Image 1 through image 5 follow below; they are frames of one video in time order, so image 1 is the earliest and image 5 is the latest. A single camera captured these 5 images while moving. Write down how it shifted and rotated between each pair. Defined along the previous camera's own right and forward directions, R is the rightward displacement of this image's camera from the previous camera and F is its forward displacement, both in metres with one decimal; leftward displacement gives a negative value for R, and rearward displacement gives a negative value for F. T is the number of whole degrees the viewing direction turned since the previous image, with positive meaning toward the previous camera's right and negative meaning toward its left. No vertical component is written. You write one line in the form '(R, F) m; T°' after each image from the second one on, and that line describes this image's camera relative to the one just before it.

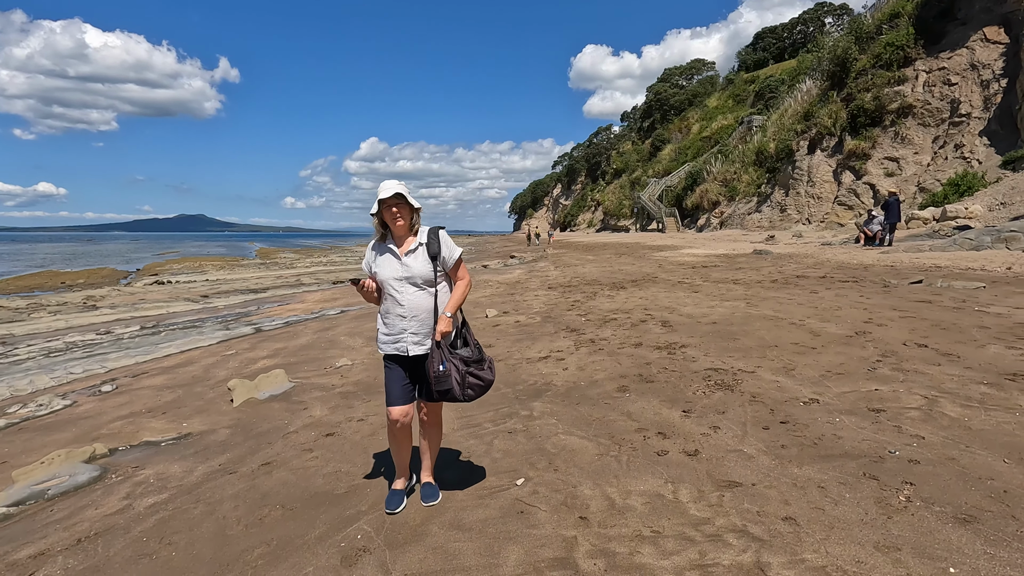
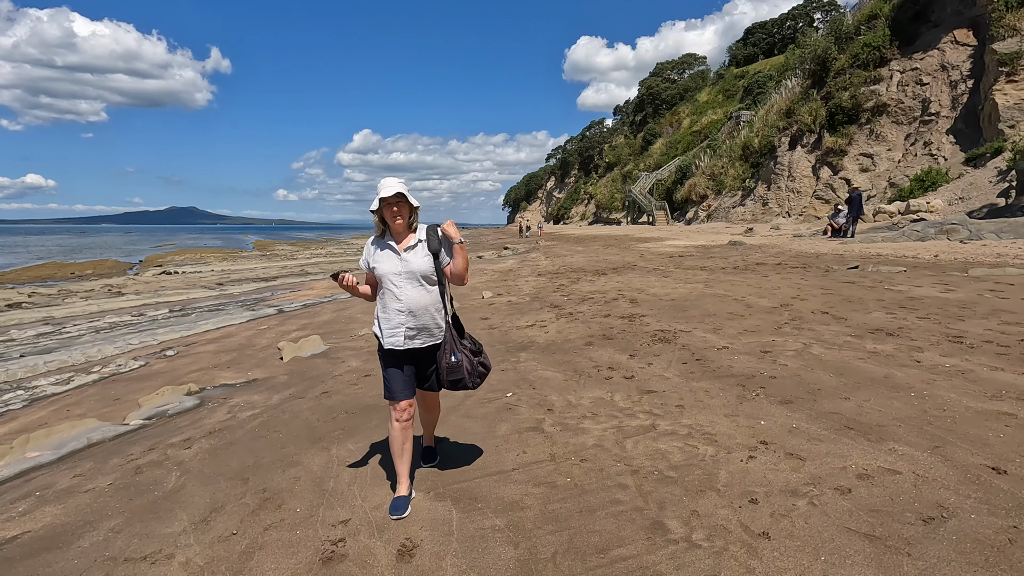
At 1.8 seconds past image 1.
(0.0, -1.4) m; +1°
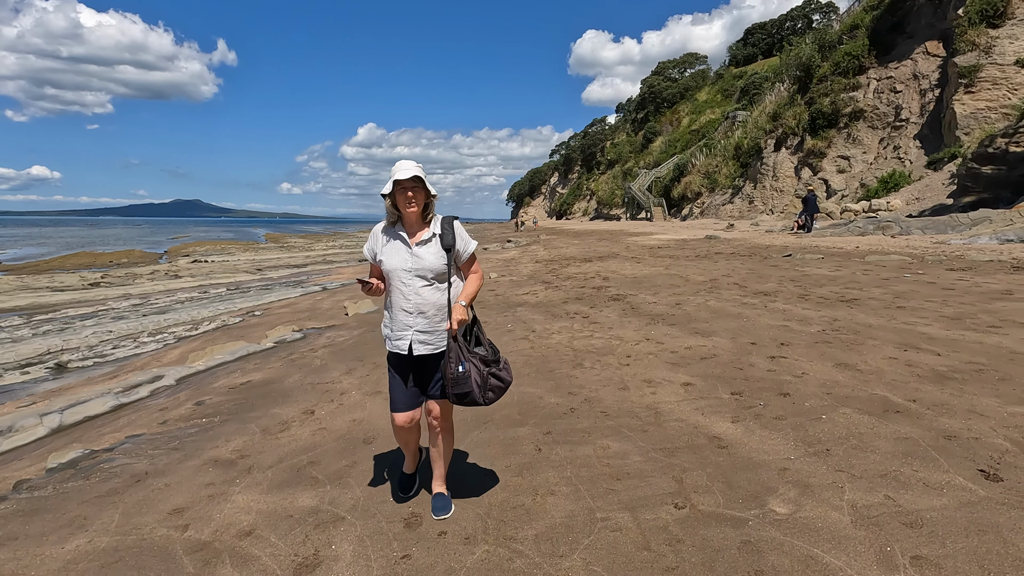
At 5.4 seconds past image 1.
(+0.1, -2.6) m; 0°
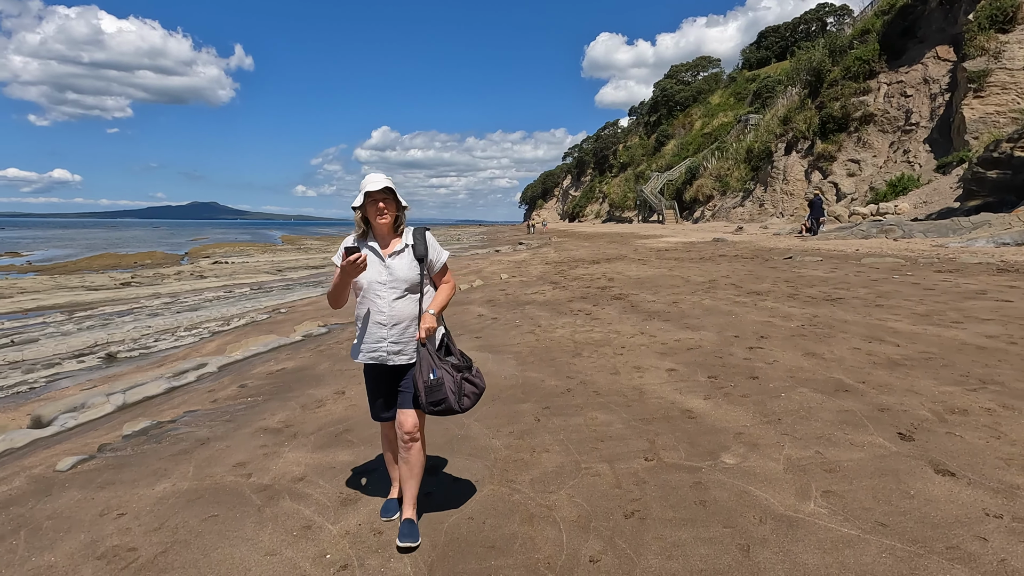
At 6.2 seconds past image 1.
(+0.1, -0.6) m; -1°
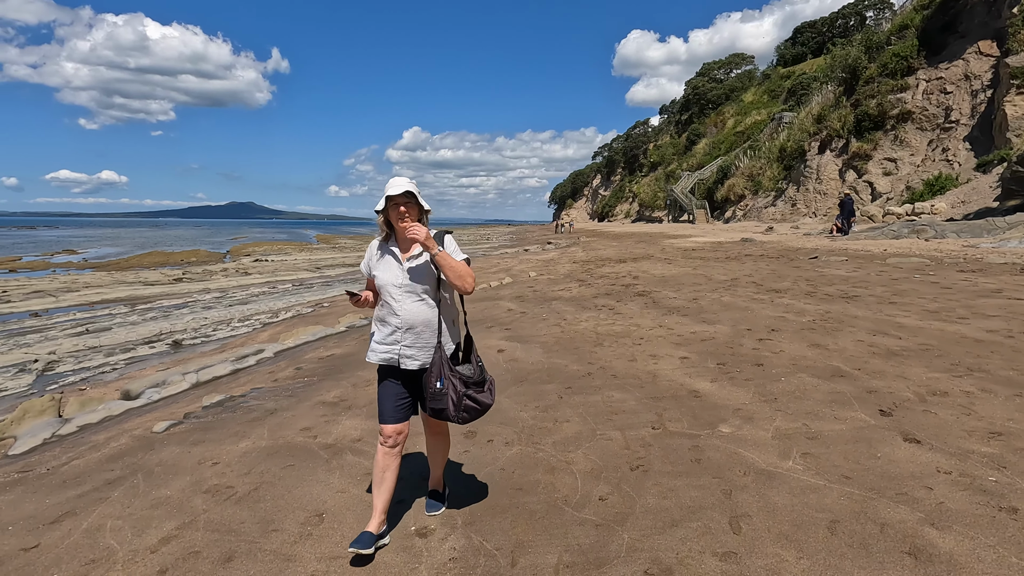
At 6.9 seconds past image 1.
(0.0, -0.5) m; -3°
